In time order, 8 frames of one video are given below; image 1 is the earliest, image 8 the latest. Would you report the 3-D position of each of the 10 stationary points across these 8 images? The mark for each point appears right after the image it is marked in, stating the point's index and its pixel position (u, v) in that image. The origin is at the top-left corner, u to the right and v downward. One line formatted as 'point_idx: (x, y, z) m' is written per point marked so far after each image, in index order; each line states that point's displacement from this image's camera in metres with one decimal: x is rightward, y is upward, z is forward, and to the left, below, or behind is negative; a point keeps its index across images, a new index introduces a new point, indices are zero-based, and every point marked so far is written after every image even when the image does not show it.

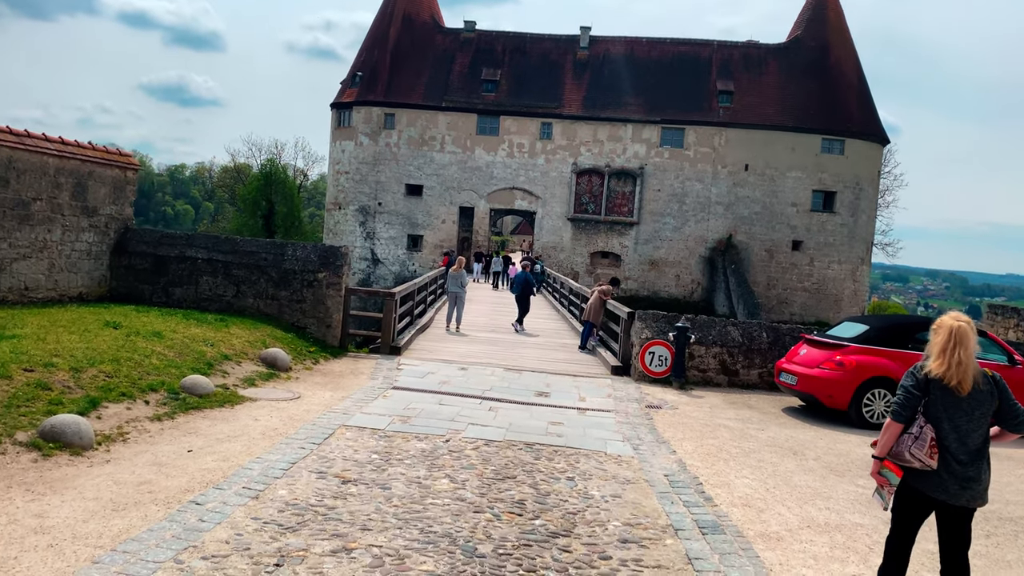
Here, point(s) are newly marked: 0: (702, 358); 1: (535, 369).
0: (+2.5, -0.9, +10.3) m
1: (+0.3, -1.1, +10.8) m
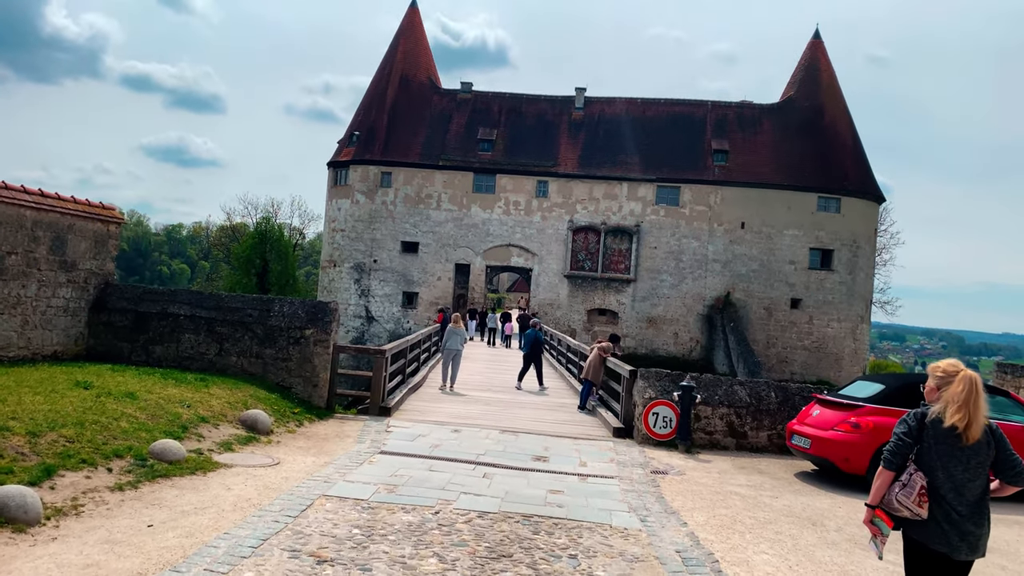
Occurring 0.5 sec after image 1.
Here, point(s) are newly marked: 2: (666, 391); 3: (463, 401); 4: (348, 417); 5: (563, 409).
0: (+2.5, -1.6, +9.8) m
1: (+0.3, -1.8, +10.3) m
2: (+1.9, -1.3, +9.8) m
3: (-0.8, -1.8, +12.4) m
4: (-2.1, -1.7, +10.2) m
5: (+0.8, -1.9, +12.4) m
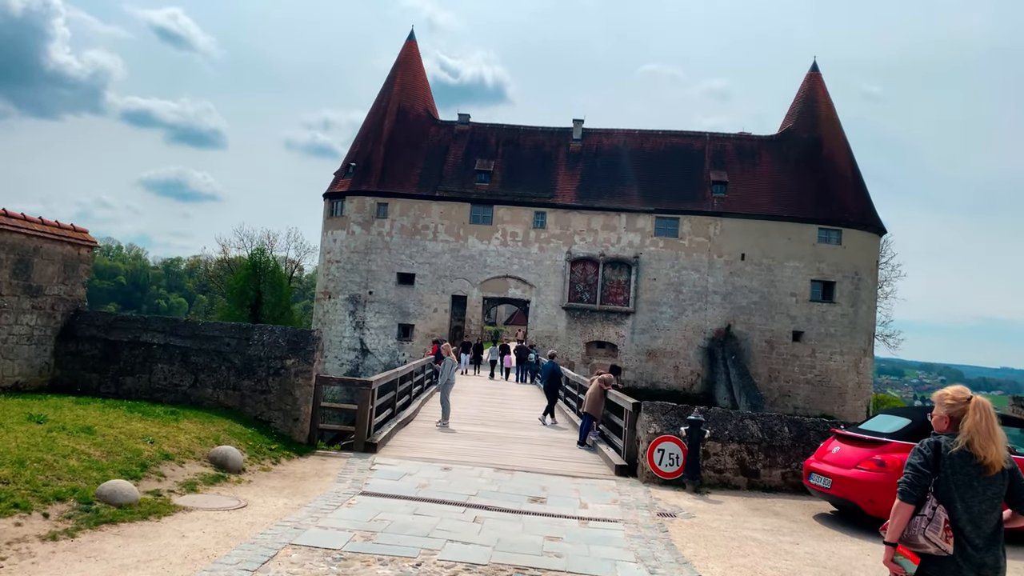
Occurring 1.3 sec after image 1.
0: (+2.4, -1.9, +9.1) m
1: (+0.2, -2.2, +9.6) m
2: (+1.8, -1.6, +9.1) m
3: (-0.8, -2.2, +11.7) m
4: (-2.2, -2.0, +9.5) m
5: (+0.7, -2.3, +11.7) m
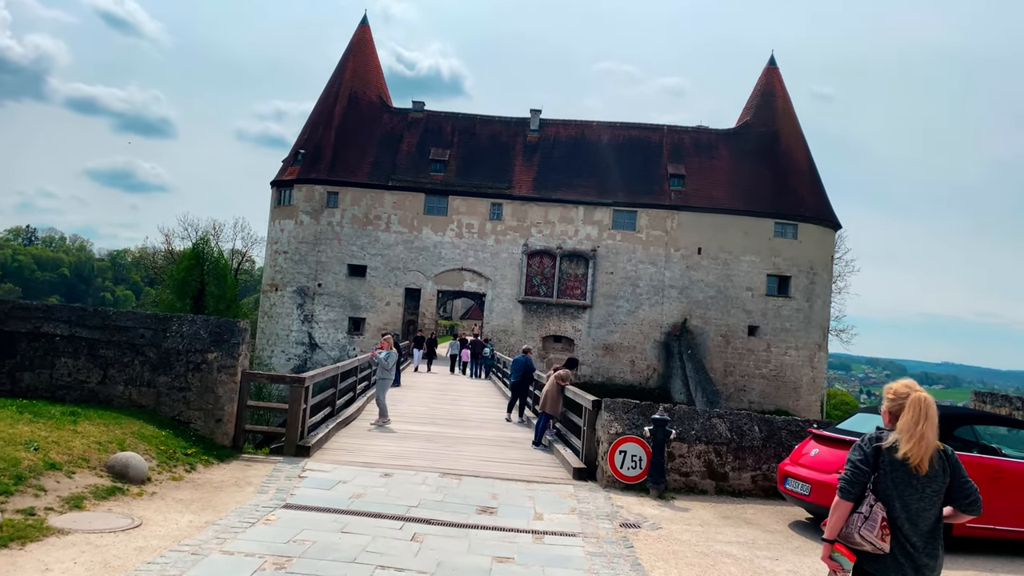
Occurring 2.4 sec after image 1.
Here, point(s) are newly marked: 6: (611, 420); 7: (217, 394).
0: (+1.9, -1.8, +8.4) m
1: (-0.4, -2.0, +8.7) m
2: (+1.3, -1.5, +8.4) m
3: (-1.5, -2.1, +10.8) m
4: (-2.7, -1.8, +8.5) m
5: (0.0, -2.2, +10.9) m
6: (+1.0, -1.4, +8.4) m
7: (-3.2, -1.2, +8.6) m
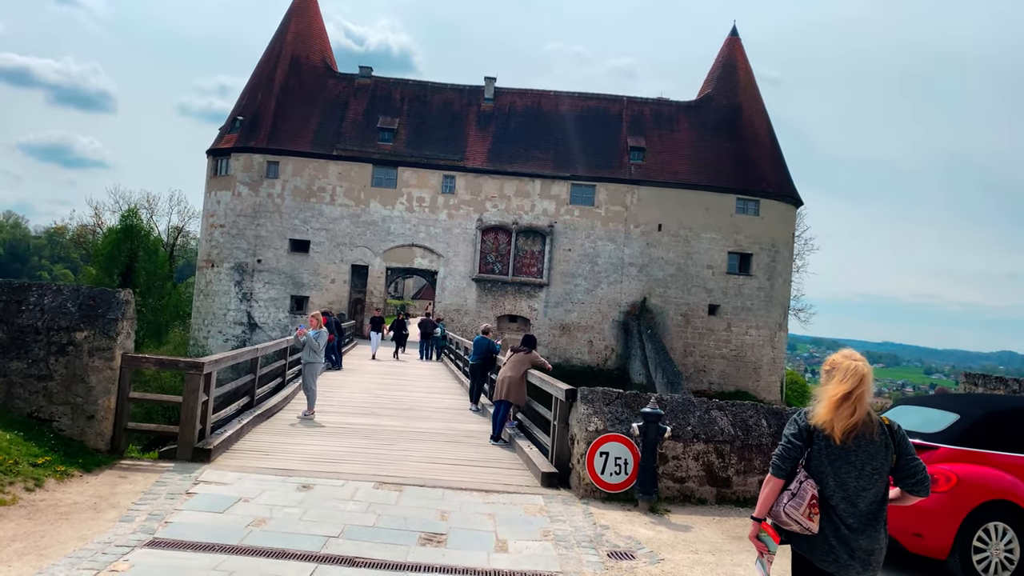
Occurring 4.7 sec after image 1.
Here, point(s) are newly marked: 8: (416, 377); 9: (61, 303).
0: (+1.5, -1.5, +6.8) m
1: (-0.8, -1.7, +7.0) m
2: (+0.9, -1.1, +6.7) m
3: (-2.1, -1.7, +9.0) m
4: (-3.1, -1.5, +6.7) m
5: (-0.5, -1.8, +9.2) m
6: (+0.7, -1.1, +6.7) m
7: (-3.6, -0.8, +6.7) m
8: (-2.0, -1.9, +16.5) m
9: (-3.9, -0.1, +6.8) m
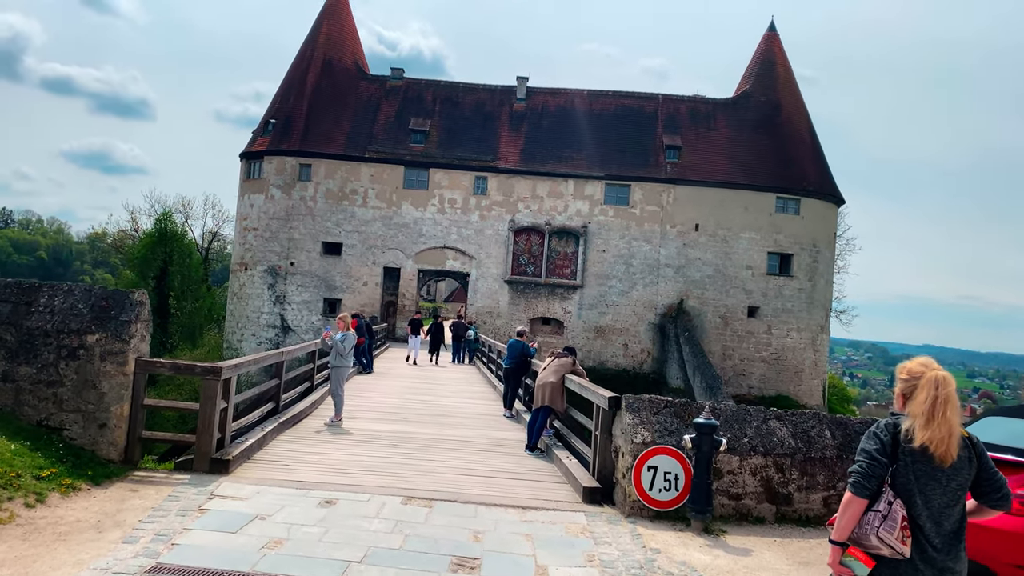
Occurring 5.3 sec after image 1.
0: (+1.8, -1.5, +6.2) m
1: (-0.5, -1.7, +6.5) m
2: (+1.2, -1.1, +6.2) m
3: (-1.7, -1.7, +8.6) m
4: (-2.8, -1.5, +6.2) m
5: (-0.1, -1.8, +8.7) m
6: (+1.0, -1.1, +6.2) m
7: (-3.3, -0.8, +6.3) m
8: (-1.3, -1.9, +16.1) m
9: (-3.6, -0.1, +6.5) m
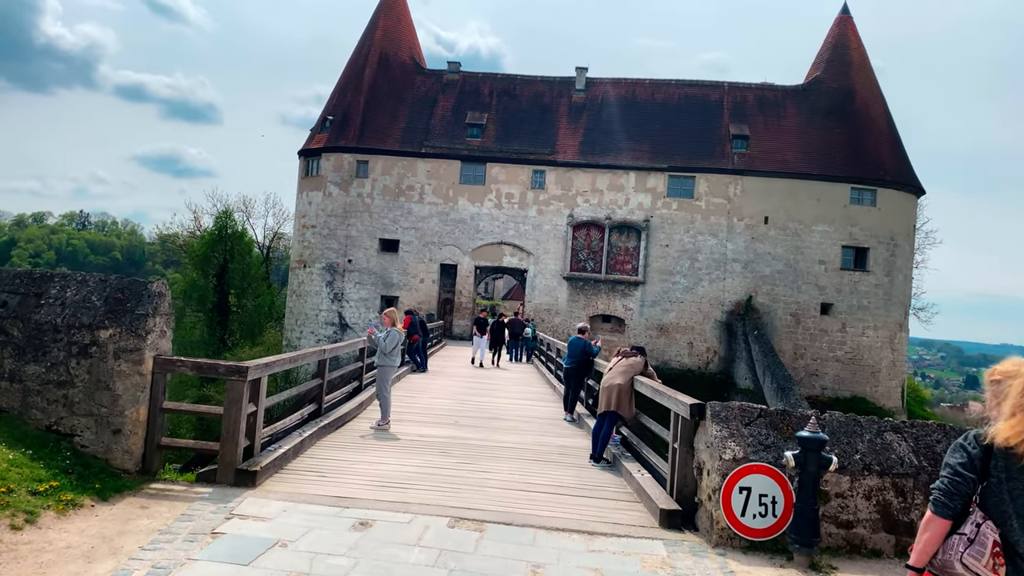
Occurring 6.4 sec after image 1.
0: (+2.2, -1.4, +5.1) m
1: (0.0, -1.6, +5.6) m
2: (+1.6, -1.0, +5.2) m
3: (-1.0, -1.6, +7.8) m
4: (-2.4, -1.4, +5.5) m
5: (+0.5, -1.7, +7.8) m
6: (+1.4, -1.0, +5.2) m
7: (-2.8, -0.7, +5.7) m
8: (-0.1, -1.8, +15.2) m
9: (-3.1, -0.1, +5.8) m
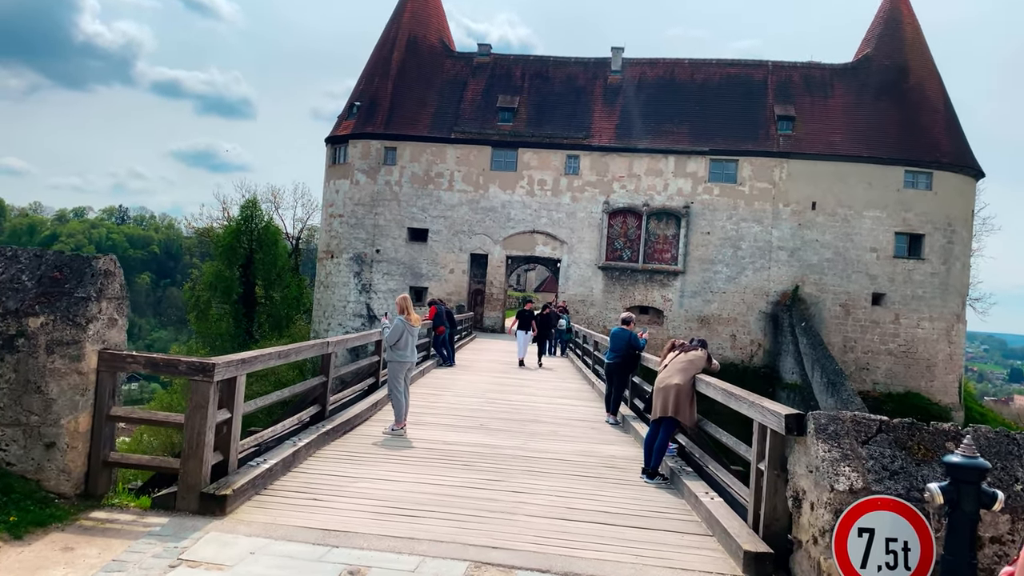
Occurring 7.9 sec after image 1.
0: (+2.4, -1.2, +3.8) m
1: (+0.2, -1.5, +4.4) m
2: (+1.8, -0.9, +3.8) m
3: (-0.7, -1.4, +6.5) m
4: (-2.2, -1.3, +4.3) m
5: (+0.8, -1.5, +6.4) m
6: (+1.6, -0.8, +3.8) m
7: (-2.6, -0.6, +4.5) m
8: (+0.5, -1.6, +13.9) m
9: (-2.9, +0.1, +4.6) m
